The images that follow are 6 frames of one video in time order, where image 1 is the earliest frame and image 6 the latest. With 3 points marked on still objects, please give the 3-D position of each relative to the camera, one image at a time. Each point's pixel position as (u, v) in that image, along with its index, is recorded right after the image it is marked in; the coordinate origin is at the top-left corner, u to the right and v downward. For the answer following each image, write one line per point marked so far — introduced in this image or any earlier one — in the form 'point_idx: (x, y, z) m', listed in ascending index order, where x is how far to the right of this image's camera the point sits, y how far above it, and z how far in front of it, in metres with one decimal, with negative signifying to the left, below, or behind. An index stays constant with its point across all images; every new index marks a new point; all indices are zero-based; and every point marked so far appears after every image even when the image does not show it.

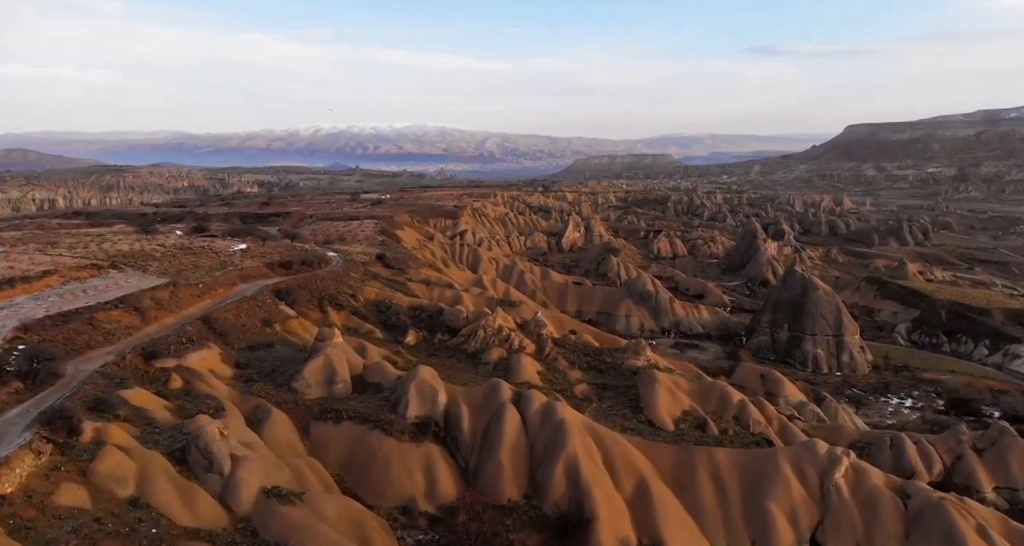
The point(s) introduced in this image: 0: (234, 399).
0: (-7.4, -3.3, +19.4) m
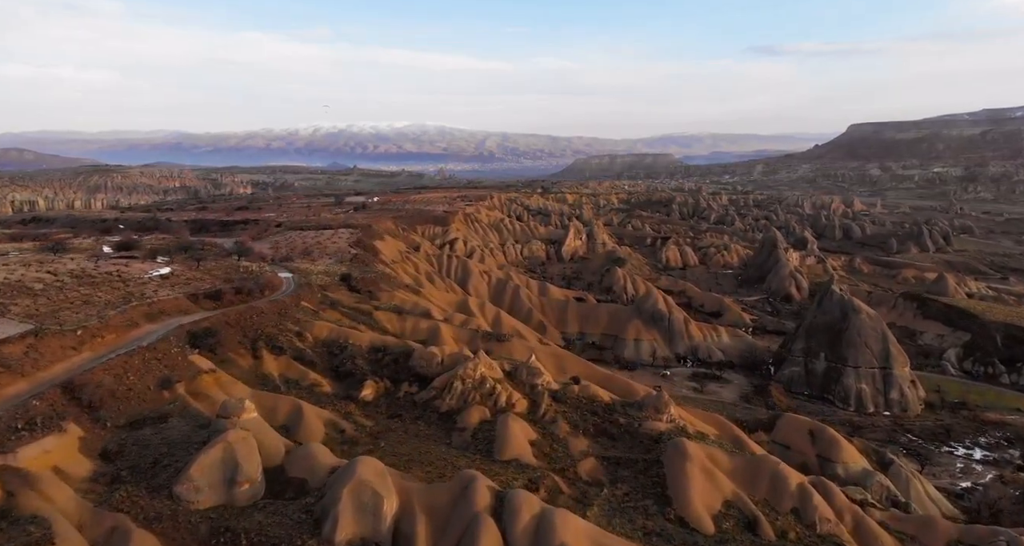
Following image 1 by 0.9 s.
0: (-7.8, -4.4, +13.3) m
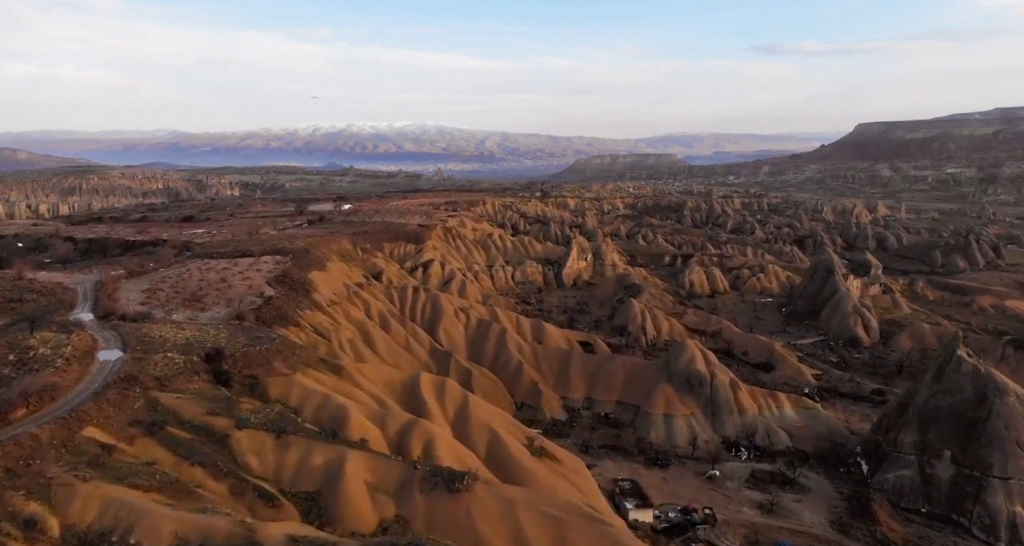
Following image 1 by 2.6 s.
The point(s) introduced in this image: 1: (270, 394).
0: (-8.6, -6.4, +1.4) m
1: (-6.3, -3.1, +19.2) m
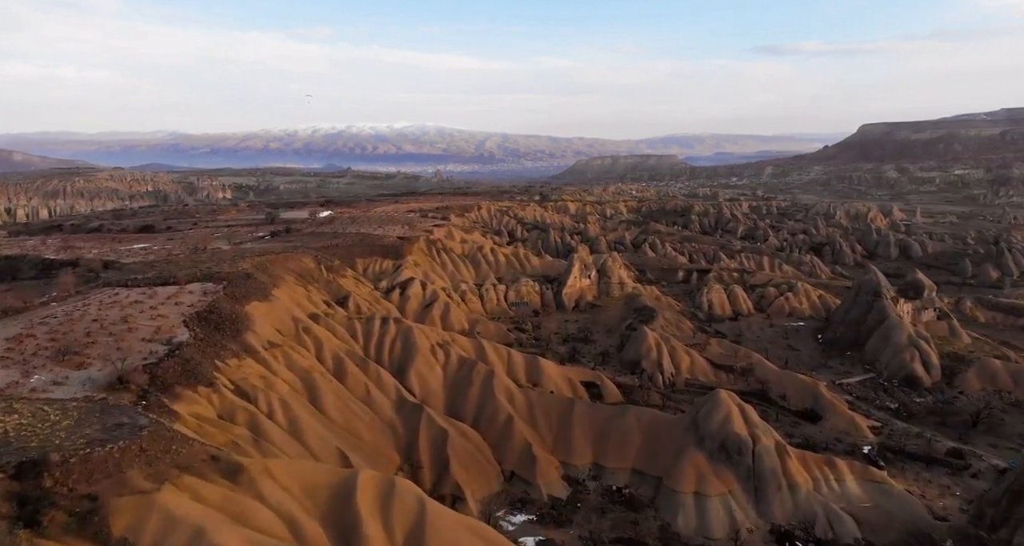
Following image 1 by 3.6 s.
0: (-9.1, -7.6, -5.4) m
1: (-6.7, -4.3, +12.4) m
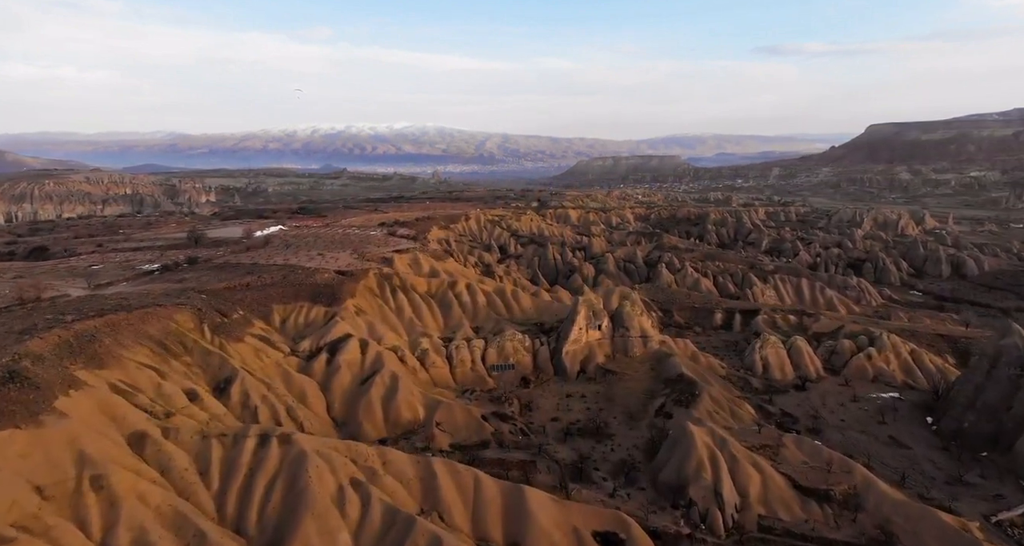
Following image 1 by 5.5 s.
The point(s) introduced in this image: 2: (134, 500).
0: (-9.9, -9.8, -18.1) m
1: (-7.6, -6.5, -0.2) m
2: (-8.0, -4.9, +15.6) m
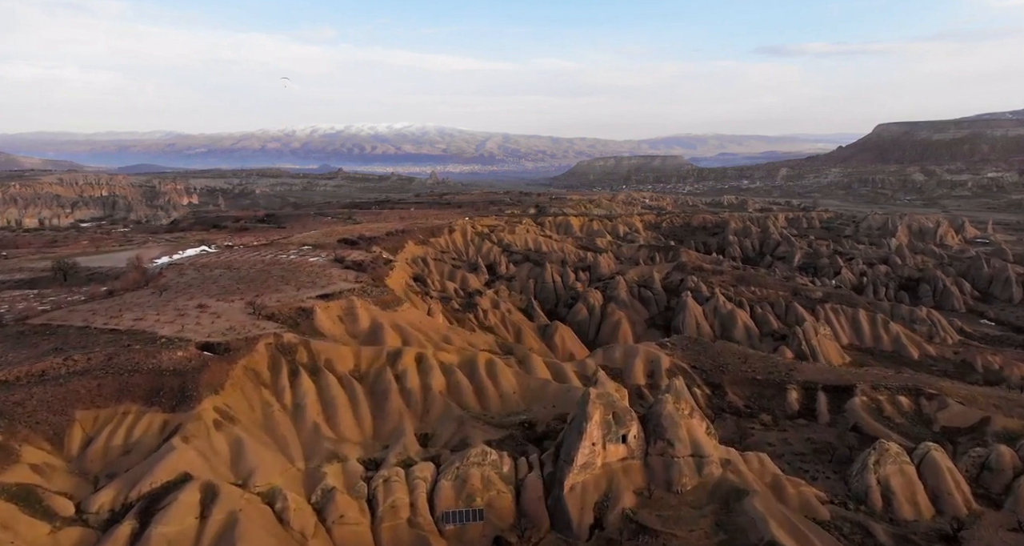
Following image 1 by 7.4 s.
0: (-10.8, -11.9, -30.9) m
1: (-8.4, -8.6, -13.0) m
2: (-8.9, -7.0, +2.8) m
